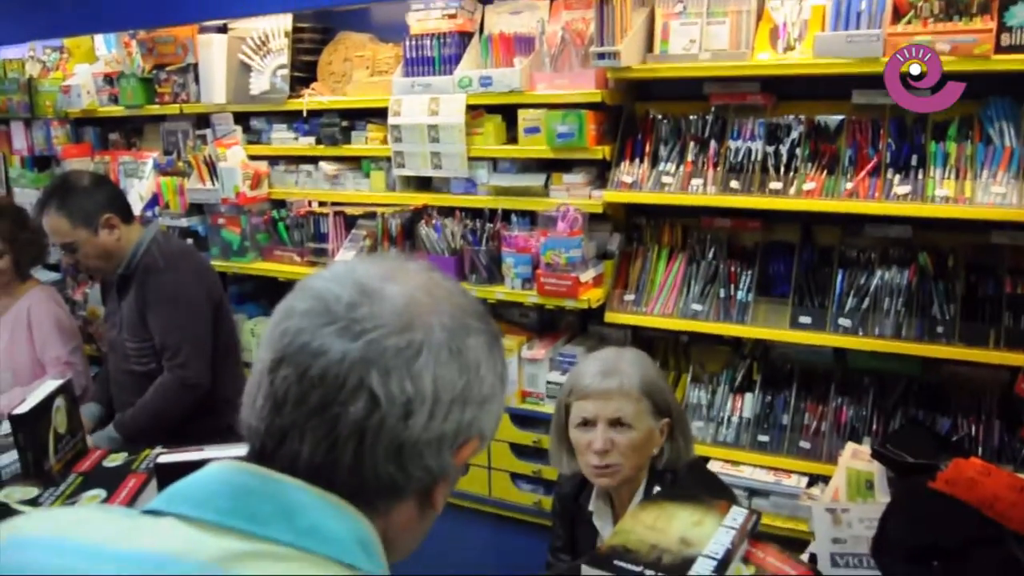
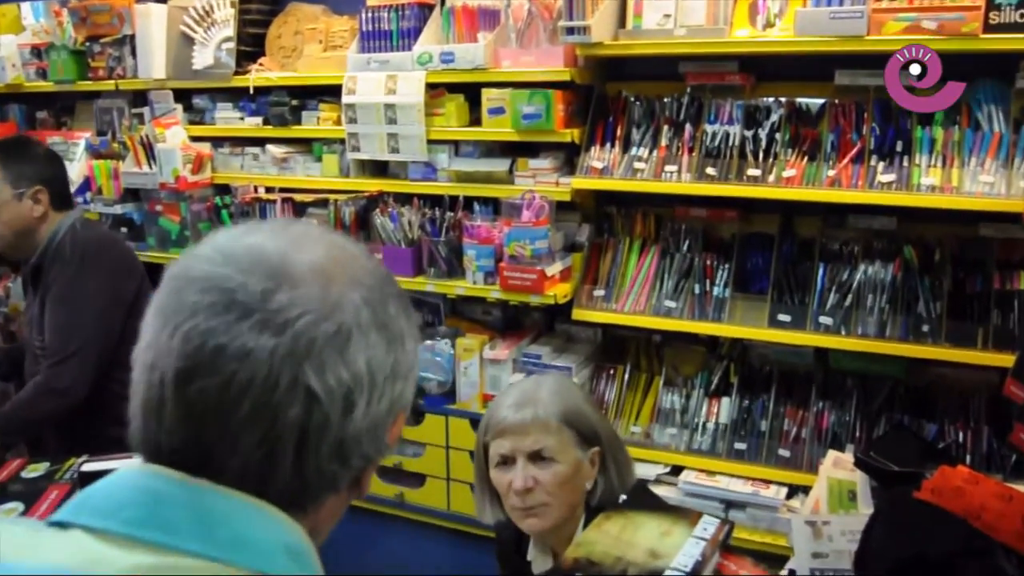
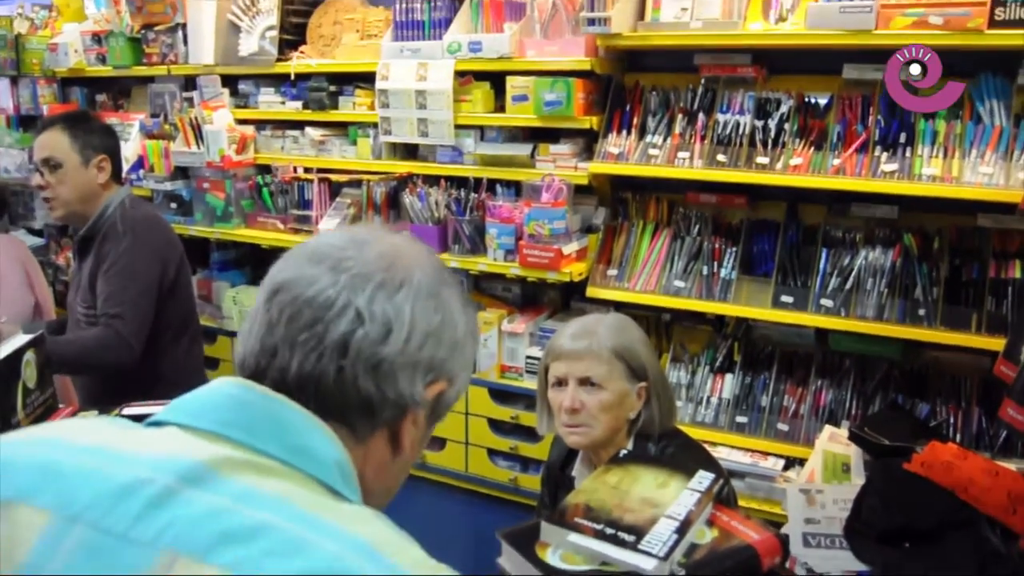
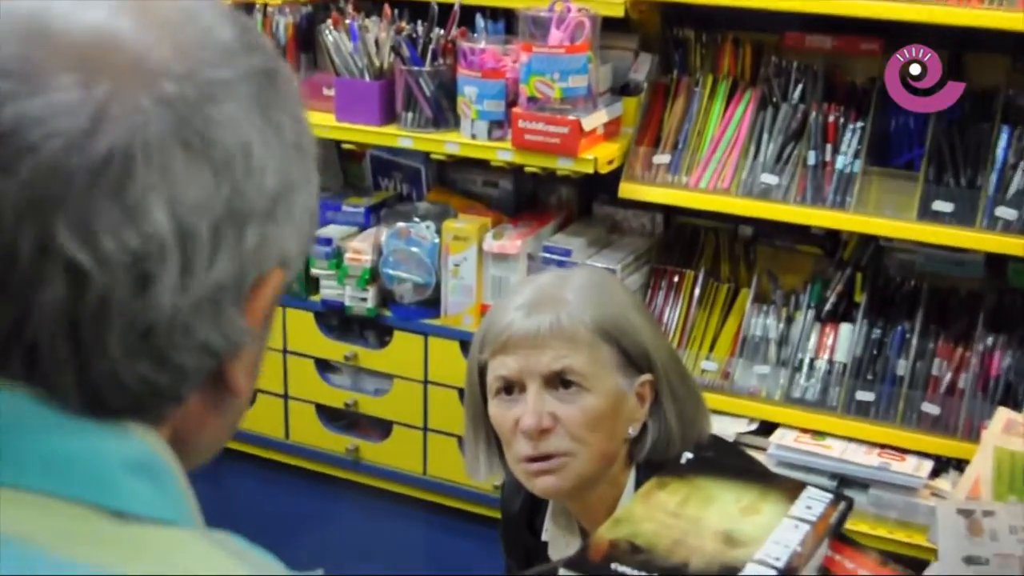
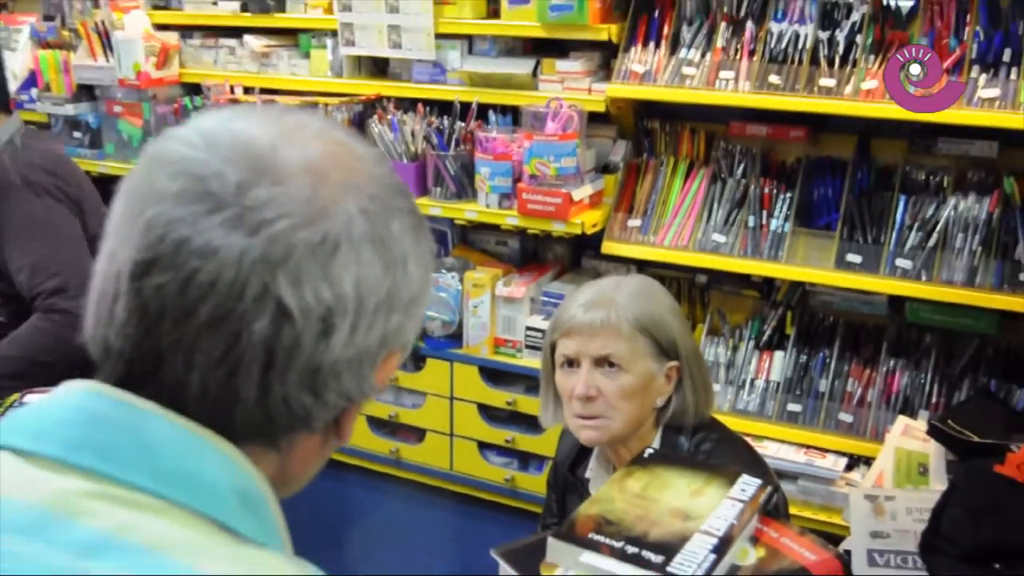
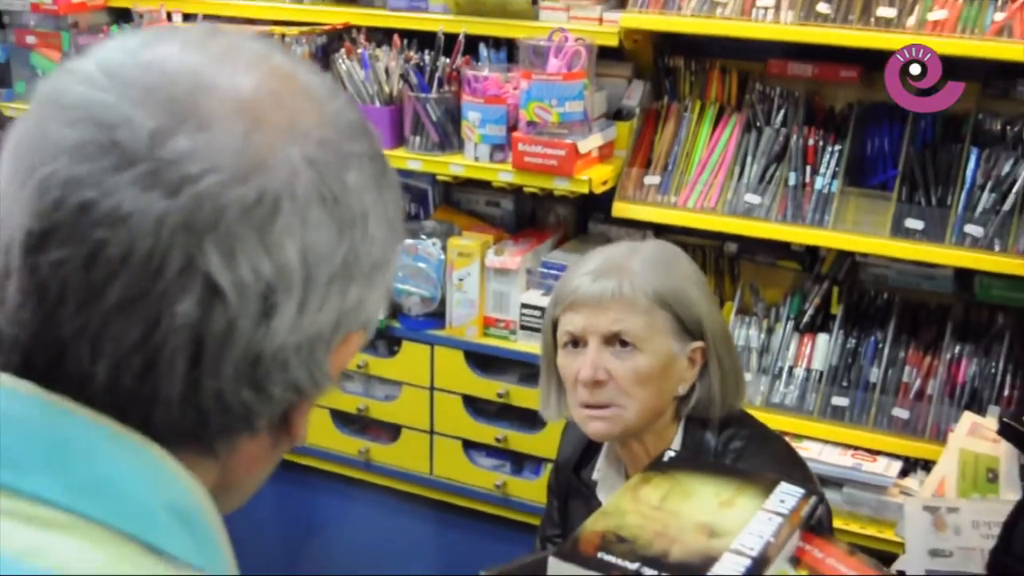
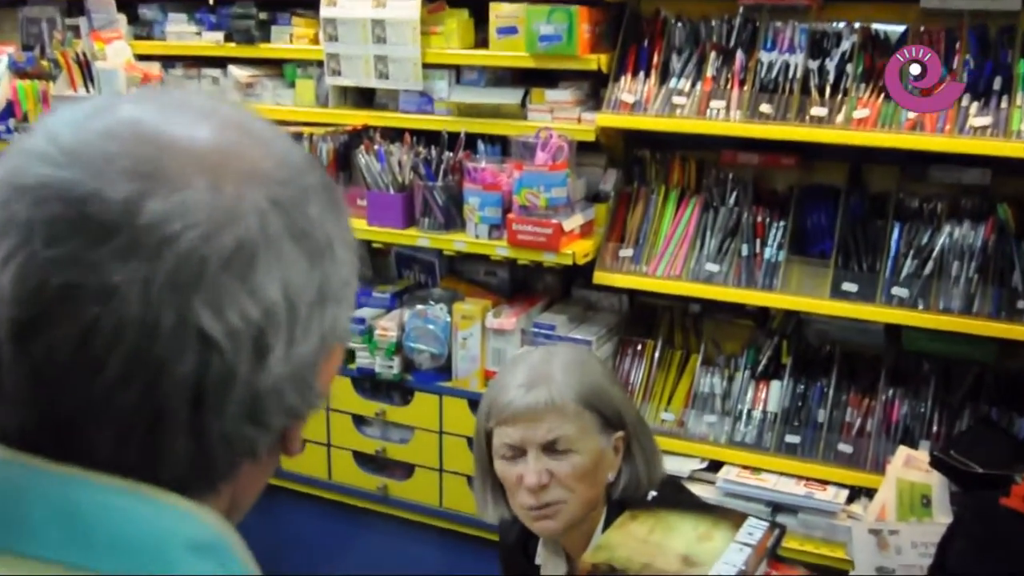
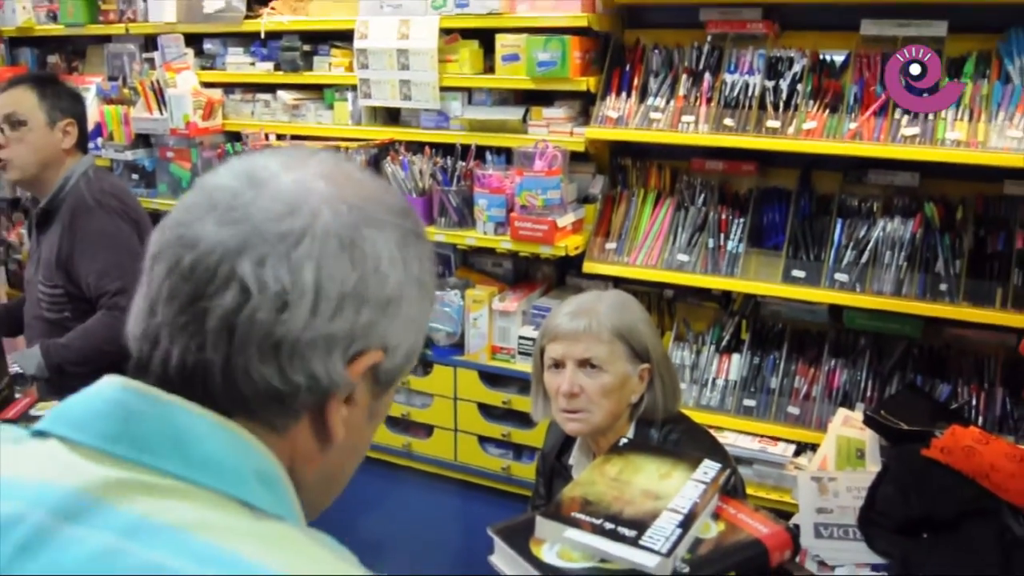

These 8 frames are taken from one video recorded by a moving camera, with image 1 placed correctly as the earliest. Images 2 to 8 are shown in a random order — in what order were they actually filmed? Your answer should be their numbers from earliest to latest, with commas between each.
2, 7, 4, 6, 5, 8, 3
